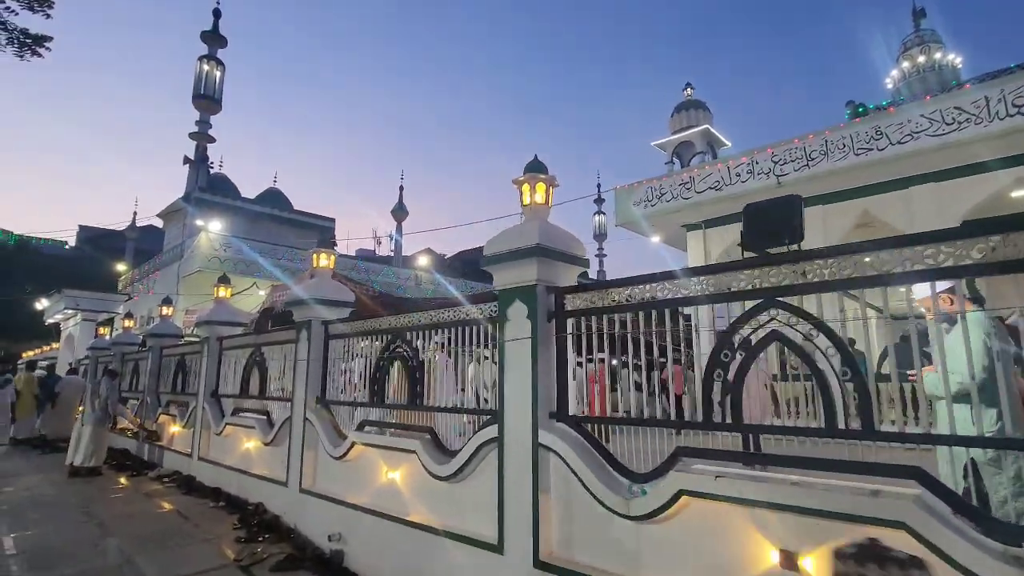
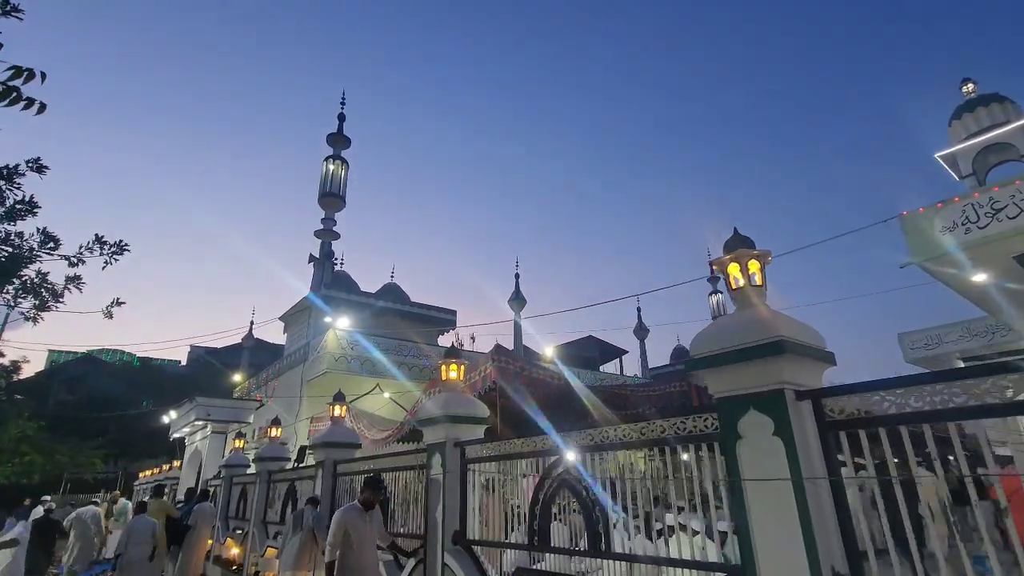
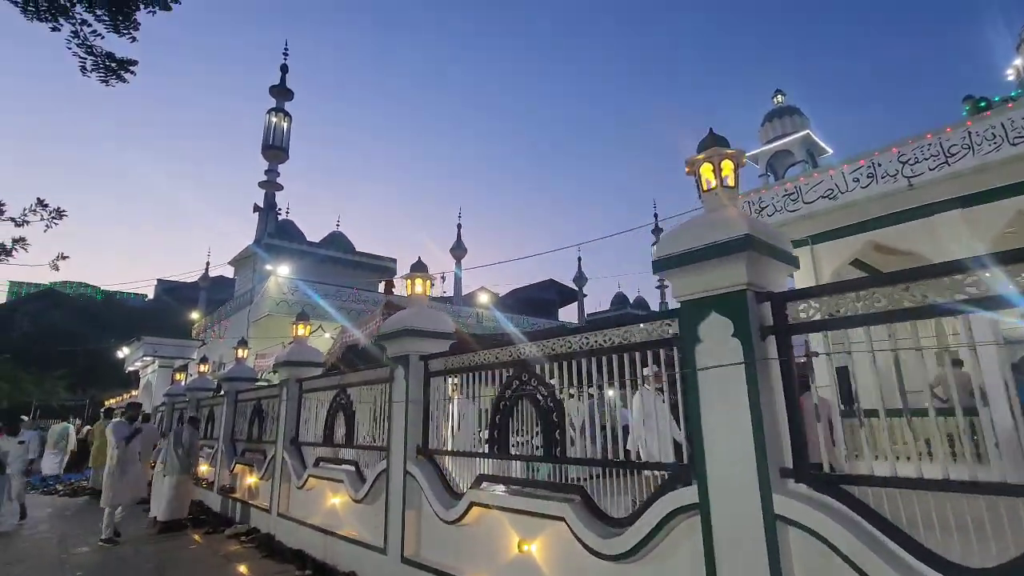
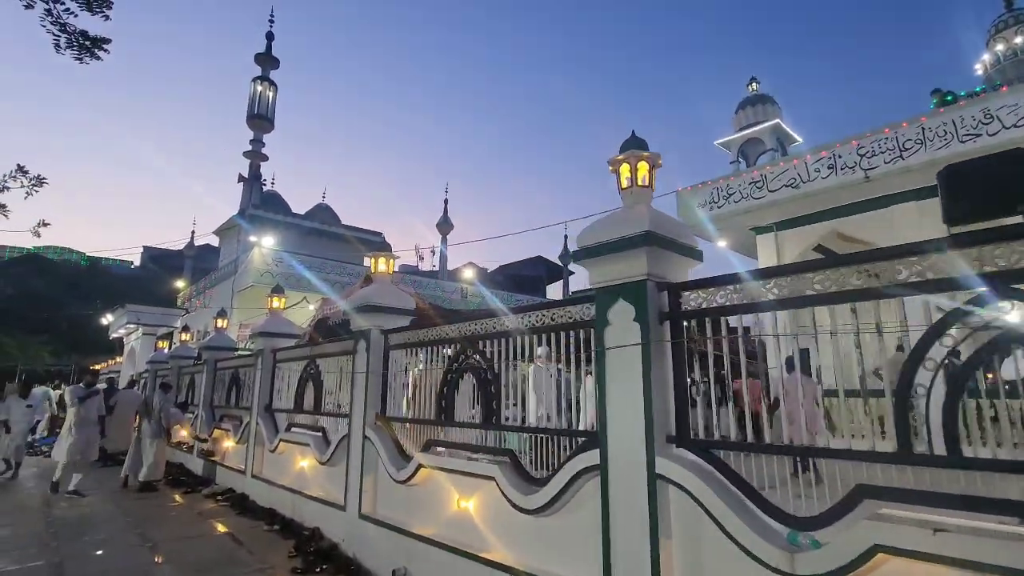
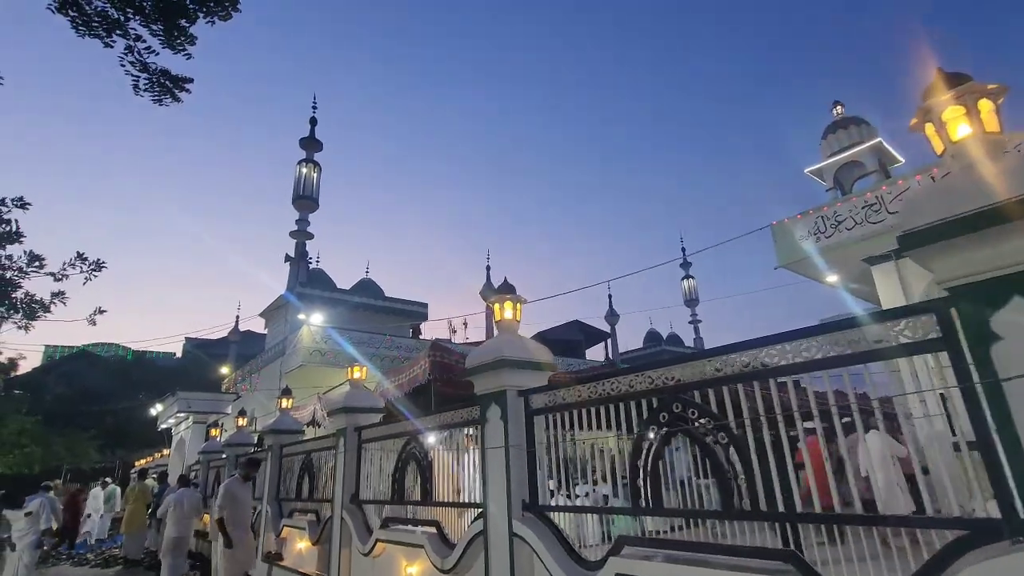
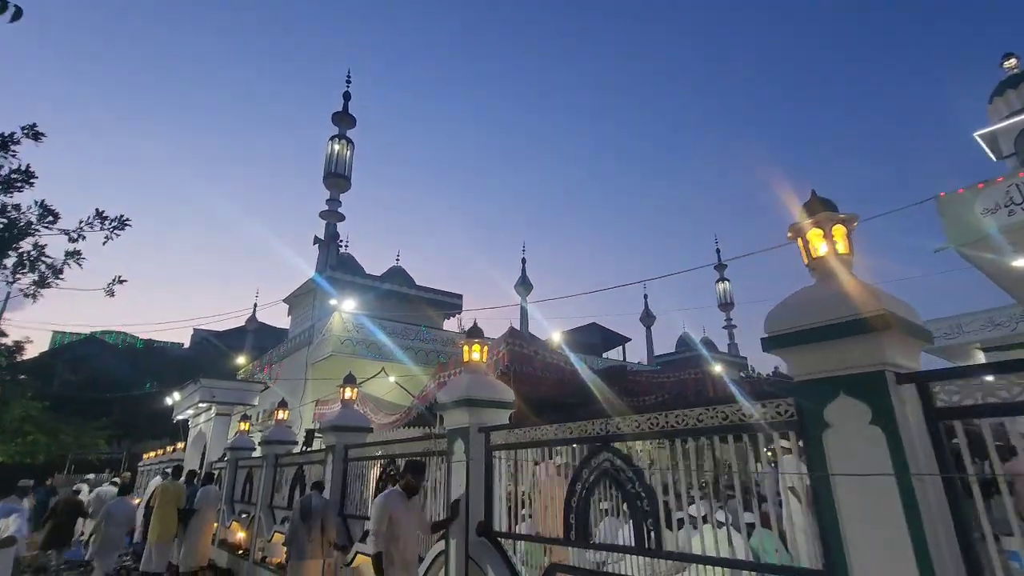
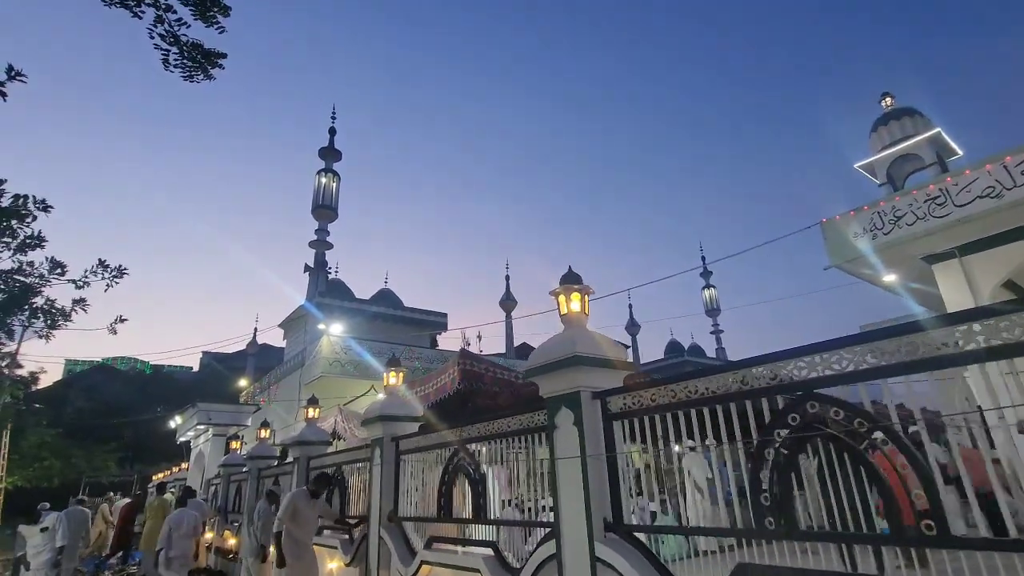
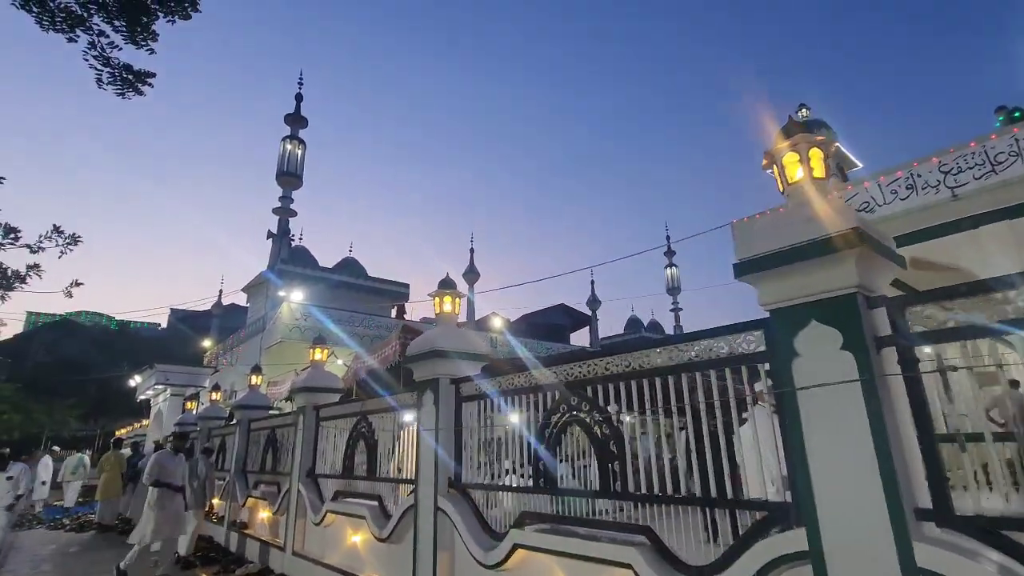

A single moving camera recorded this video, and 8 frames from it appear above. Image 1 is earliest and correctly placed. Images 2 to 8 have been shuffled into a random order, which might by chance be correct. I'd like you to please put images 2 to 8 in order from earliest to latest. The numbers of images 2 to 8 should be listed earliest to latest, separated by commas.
4, 3, 8, 5, 7, 2, 6
